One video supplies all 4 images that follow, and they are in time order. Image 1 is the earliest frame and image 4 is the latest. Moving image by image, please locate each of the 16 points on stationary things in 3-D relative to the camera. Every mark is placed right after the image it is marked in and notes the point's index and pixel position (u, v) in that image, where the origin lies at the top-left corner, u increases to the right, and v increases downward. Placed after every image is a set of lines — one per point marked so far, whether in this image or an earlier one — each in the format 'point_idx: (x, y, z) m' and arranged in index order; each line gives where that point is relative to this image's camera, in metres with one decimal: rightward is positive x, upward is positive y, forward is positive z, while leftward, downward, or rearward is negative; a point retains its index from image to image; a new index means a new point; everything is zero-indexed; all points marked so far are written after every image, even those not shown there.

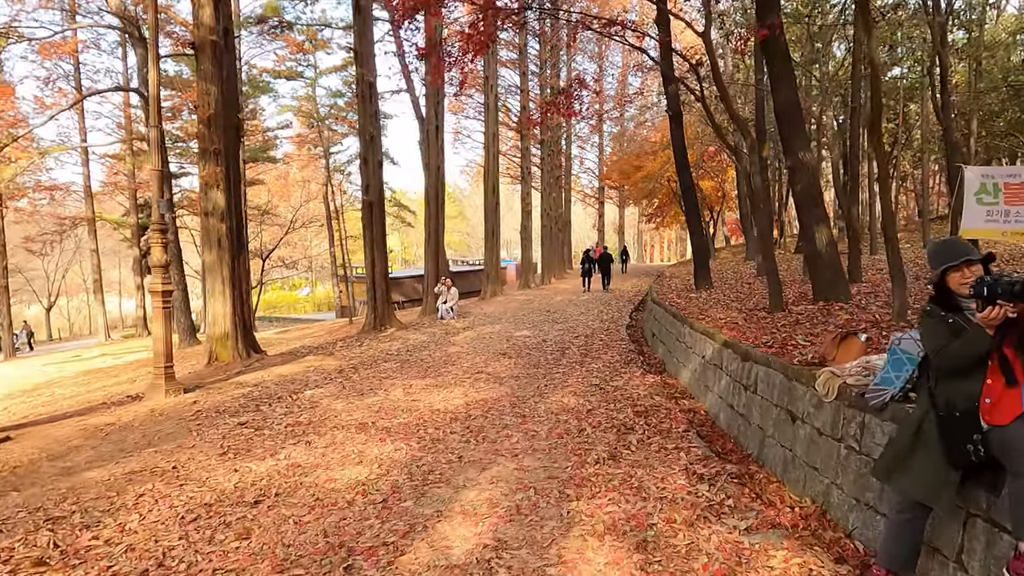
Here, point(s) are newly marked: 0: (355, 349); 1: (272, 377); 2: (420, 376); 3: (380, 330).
0: (-2.6, -1.0, +10.9) m
1: (-3.0, -1.1, +8.2) m
2: (-1.2, -1.1, +8.5) m
3: (-2.7, -0.8, +13.4) m
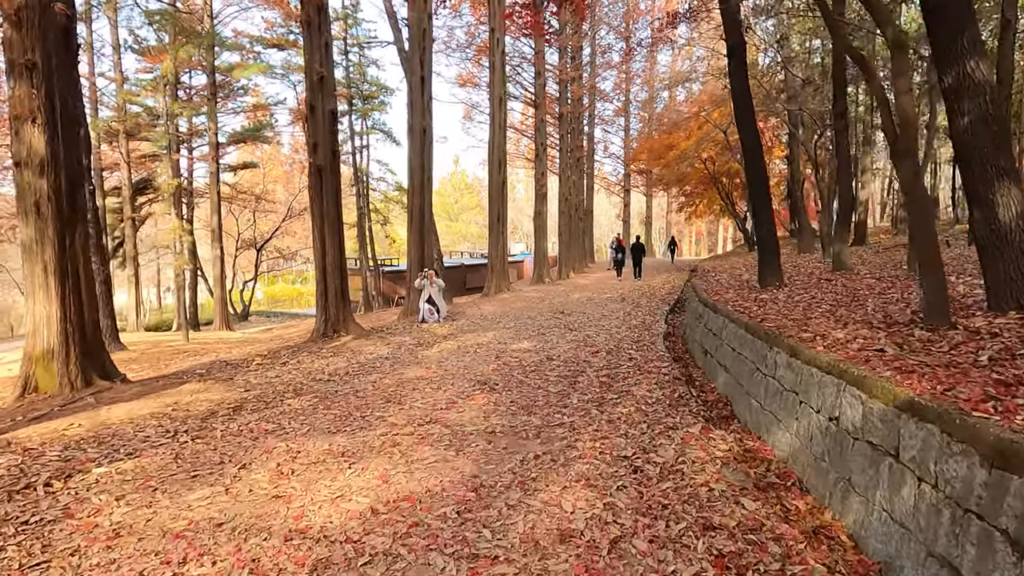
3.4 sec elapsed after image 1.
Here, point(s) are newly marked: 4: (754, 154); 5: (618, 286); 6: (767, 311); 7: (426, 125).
0: (-2.7, -0.9, +7.6) m
1: (-3.2, -1.1, +4.9) m
2: (-1.4, -1.1, +5.1) m
3: (-2.7, -0.8, +10.1) m
4: (+3.5, +1.9, +9.4) m
5: (+3.1, +0.1, +19.5) m
6: (+2.6, -0.2, +6.9) m
7: (-1.7, +3.3, +13.4) m
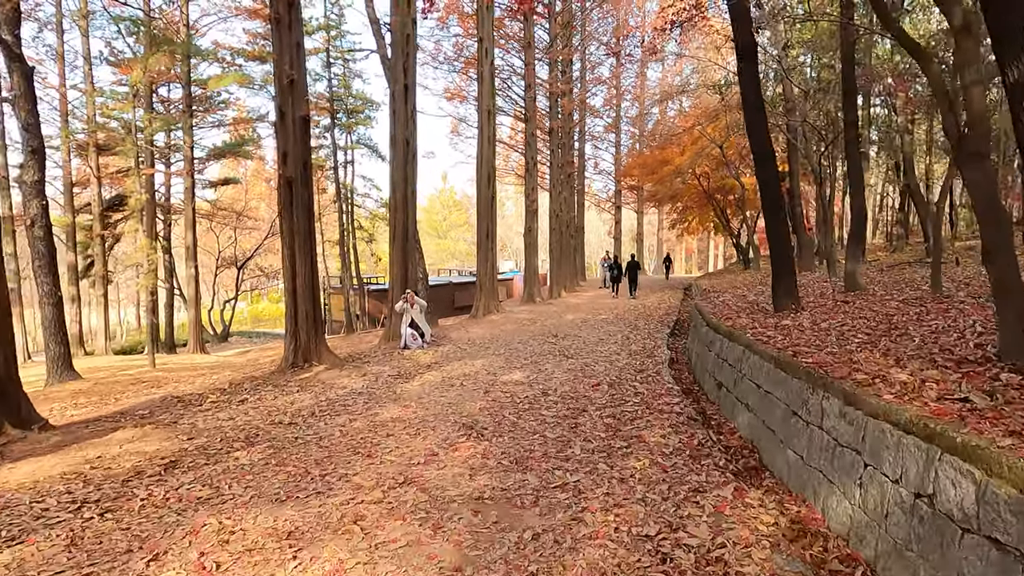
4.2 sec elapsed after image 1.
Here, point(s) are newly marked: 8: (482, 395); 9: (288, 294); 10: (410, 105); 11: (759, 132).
0: (-2.8, -1.2, +6.6) m
1: (-3.2, -1.3, +3.9) m
2: (-1.4, -1.3, +4.1) m
3: (-2.8, -1.1, +9.1) m
4: (+3.3, +1.6, +8.6) m
5: (+2.8, -0.5, +18.6) m
6: (+2.6, -0.5, +6.0) m
7: (-1.9, +2.9, +12.6) m
8: (-0.4, -1.2, +7.1) m
9: (-3.0, -0.1, +9.1) m
10: (-1.9, +3.4, +12.5) m
11: (+3.2, +2.0, +8.6) m
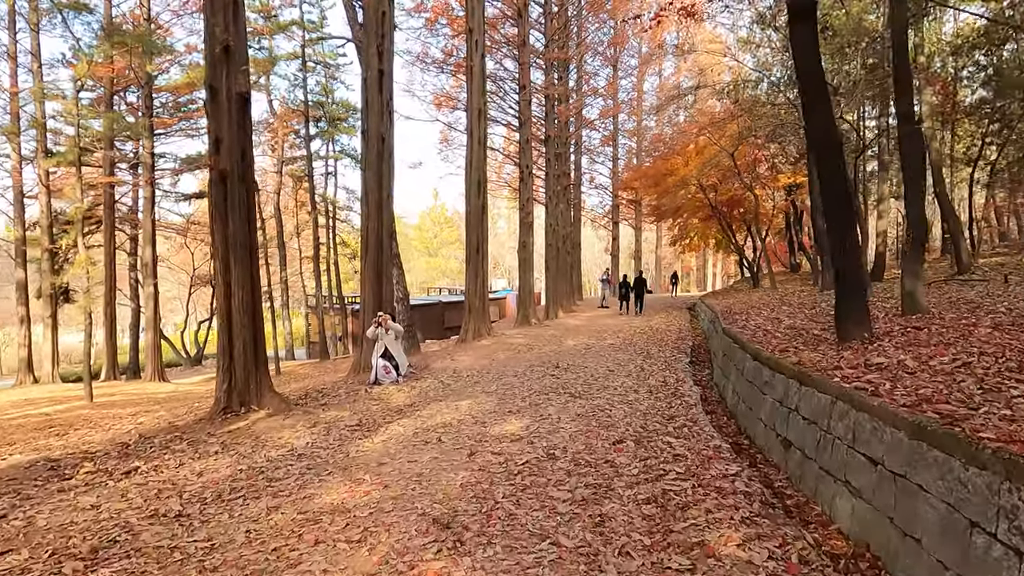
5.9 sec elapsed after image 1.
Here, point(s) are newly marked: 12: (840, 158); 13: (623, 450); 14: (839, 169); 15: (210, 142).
0: (-2.8, -1.4, +4.7) m
1: (-3.2, -1.4, +1.9) m
2: (-1.4, -1.4, +2.2) m
3: (-2.9, -1.3, +7.1) m
4: (+3.3, +1.3, +6.8) m
5: (+2.6, -1.0, +16.8) m
6: (+2.5, -0.7, +4.1) m
7: (-2.0, +2.5, +10.7) m
8: (-0.4, -1.3, +5.2) m
9: (-3.1, -0.3, +7.2) m
10: (-2.0, +3.1, +10.7) m
11: (+3.1, +1.8, +6.8) m
12: (+3.4, +1.3, +6.8) m
13: (+0.9, -1.3, +5.5) m
14: (+3.4, +1.2, +6.8) m
15: (-3.1, +1.5, +6.9) m
